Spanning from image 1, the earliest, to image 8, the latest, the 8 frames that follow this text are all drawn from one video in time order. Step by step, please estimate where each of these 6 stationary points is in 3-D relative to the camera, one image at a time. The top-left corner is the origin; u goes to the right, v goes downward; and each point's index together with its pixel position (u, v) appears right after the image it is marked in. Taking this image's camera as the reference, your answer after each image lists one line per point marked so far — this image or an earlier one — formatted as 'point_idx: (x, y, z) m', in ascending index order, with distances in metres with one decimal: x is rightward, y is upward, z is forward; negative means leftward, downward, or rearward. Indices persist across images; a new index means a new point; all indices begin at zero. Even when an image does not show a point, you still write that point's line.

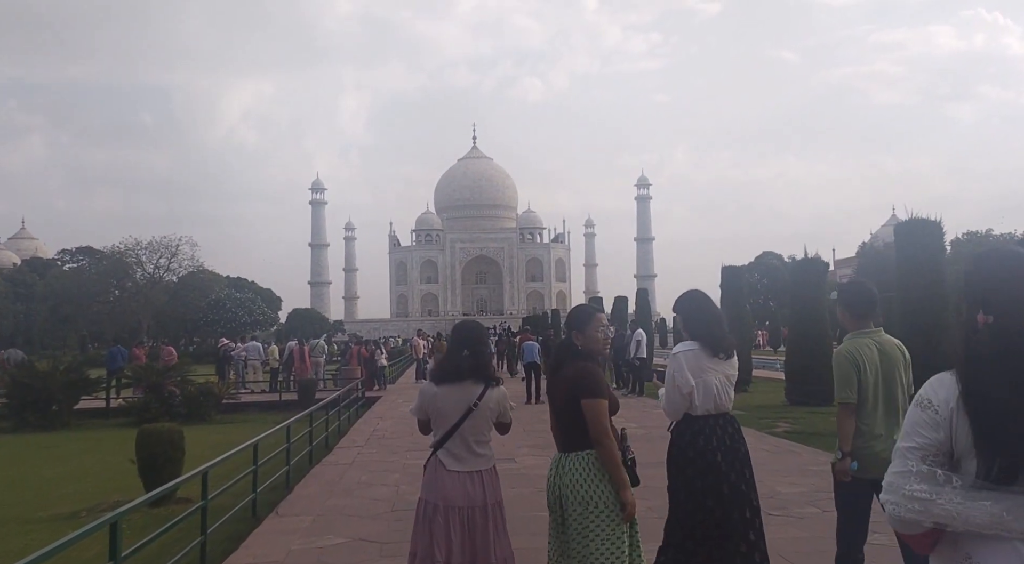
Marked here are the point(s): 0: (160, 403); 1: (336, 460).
0: (-5.6, -1.9, +13.1) m
1: (-1.6, -1.6, +7.3) m
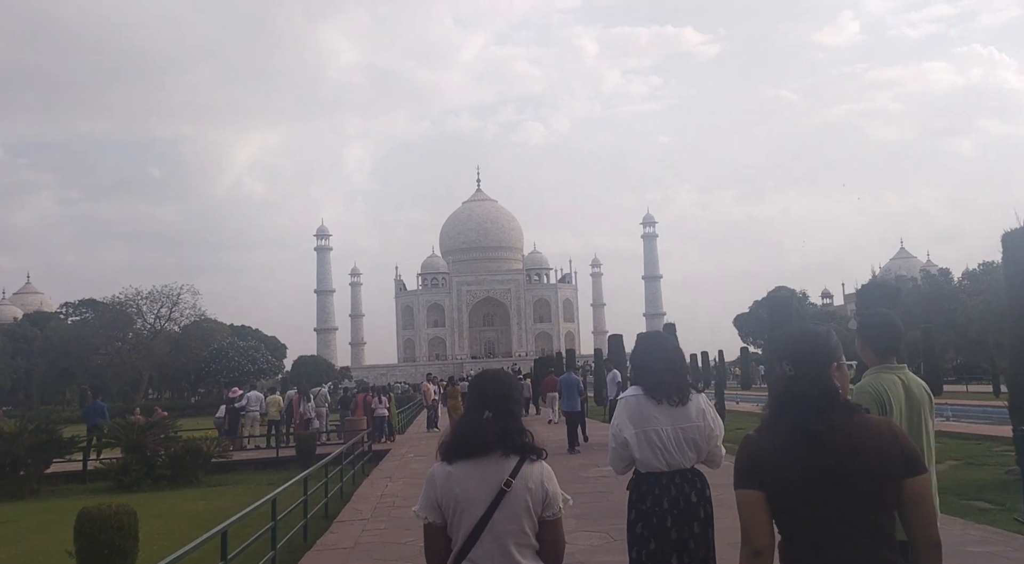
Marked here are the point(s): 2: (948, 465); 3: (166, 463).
0: (-5.2, -2.6, +11.6) m
1: (-1.3, -1.8, +5.8) m
2: (+4.4, -1.9, +8.4) m
3: (-4.9, -2.6, +11.7) m
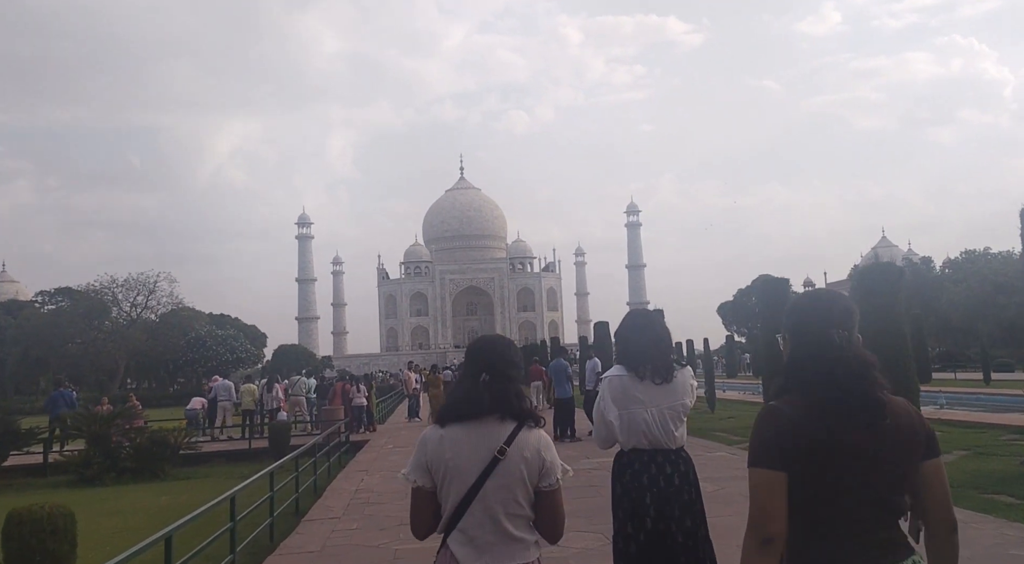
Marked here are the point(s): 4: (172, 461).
0: (-5.5, -2.3, +11.0) m
1: (-1.4, -1.7, +5.3) m
2: (+4.3, -1.7, +8.0) m
3: (-5.2, -2.4, +11.1) m
4: (-4.8, -2.5, +11.6) m
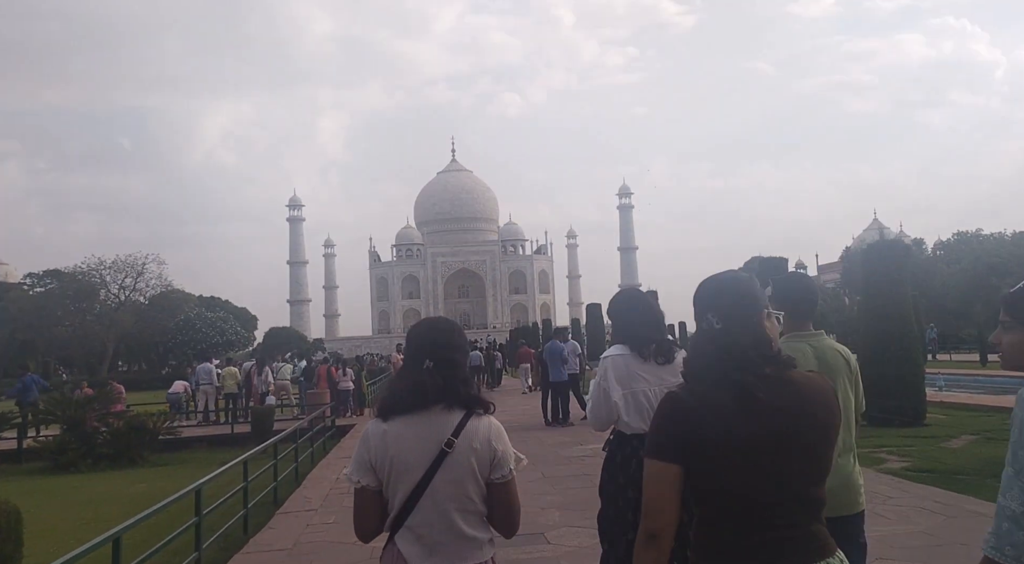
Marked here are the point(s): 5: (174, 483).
0: (-5.6, -2.1, +10.6) m
1: (-1.4, -1.5, +4.9) m
2: (+4.2, -1.5, +7.7) m
3: (-5.3, -2.1, +10.8) m
4: (-4.9, -2.3, +11.3) m
5: (-3.9, -2.3, +9.5) m
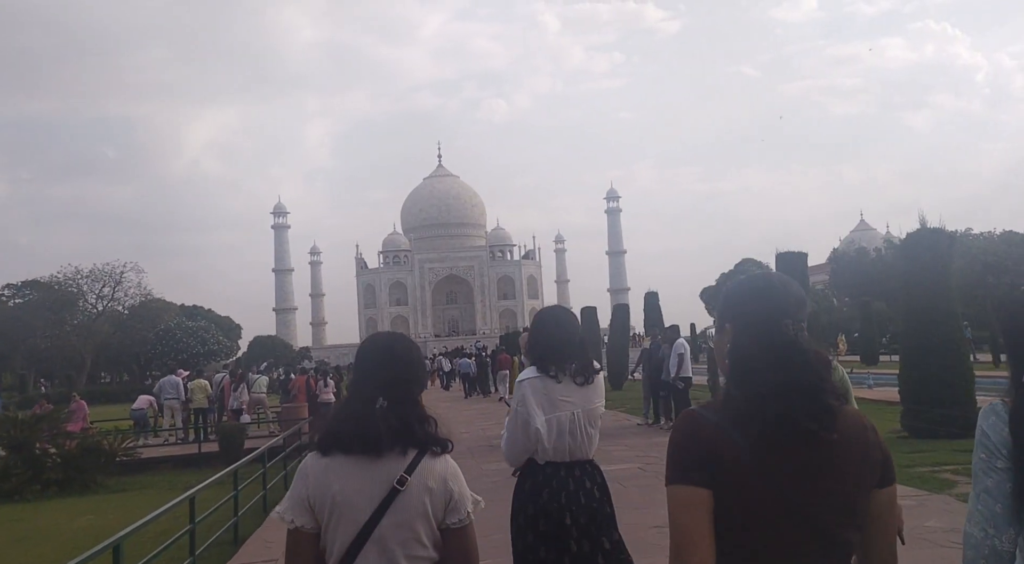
0: (-5.6, -2.1, +9.5) m
1: (-1.4, -1.5, +3.9) m
2: (+4.2, -1.4, +6.7) m
3: (-5.3, -2.1, +9.6) m
4: (-5.0, -2.3, +10.1) m
5: (-3.9, -2.4, +8.4) m
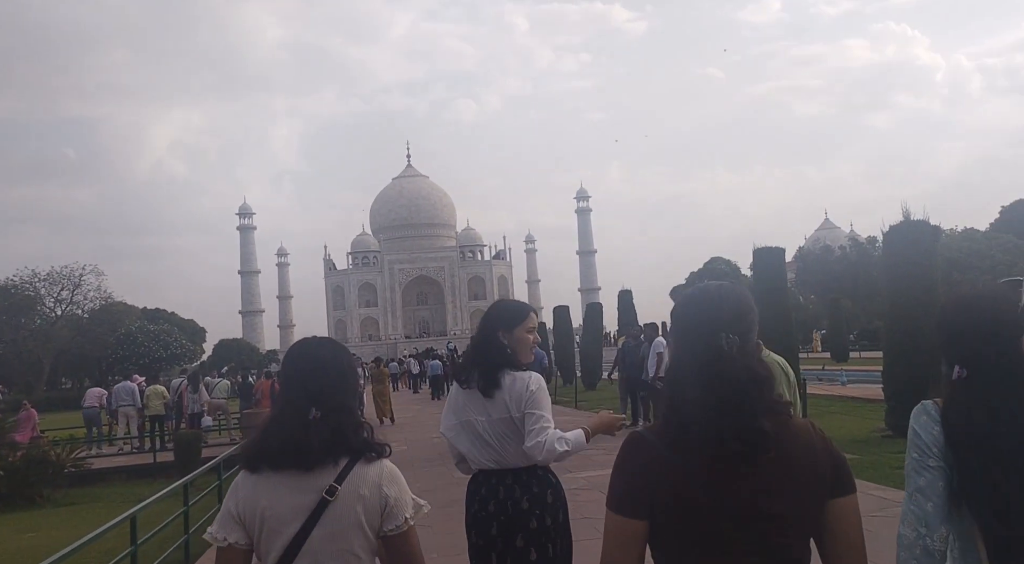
0: (-5.9, -2.1, +8.9) m
1: (-1.5, -1.5, +3.4) m
2: (+4.0, -1.3, +6.5) m
3: (-5.6, -2.2, +9.1) m
4: (-5.3, -2.3, +9.6) m
5: (-4.2, -2.4, +7.9) m
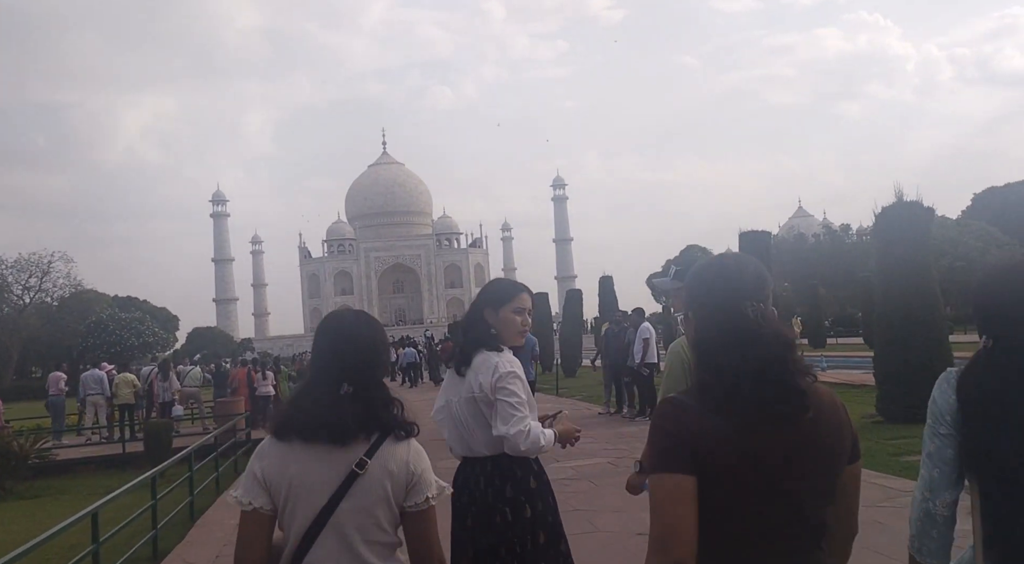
0: (-6.1, -2.0, +8.5) m
1: (-1.5, -1.4, +3.2) m
2: (+3.9, -1.2, +6.3) m
3: (-5.8, -2.0, +8.7) m
4: (-5.5, -2.1, +9.2) m
5: (-4.3, -2.2, +7.6) m
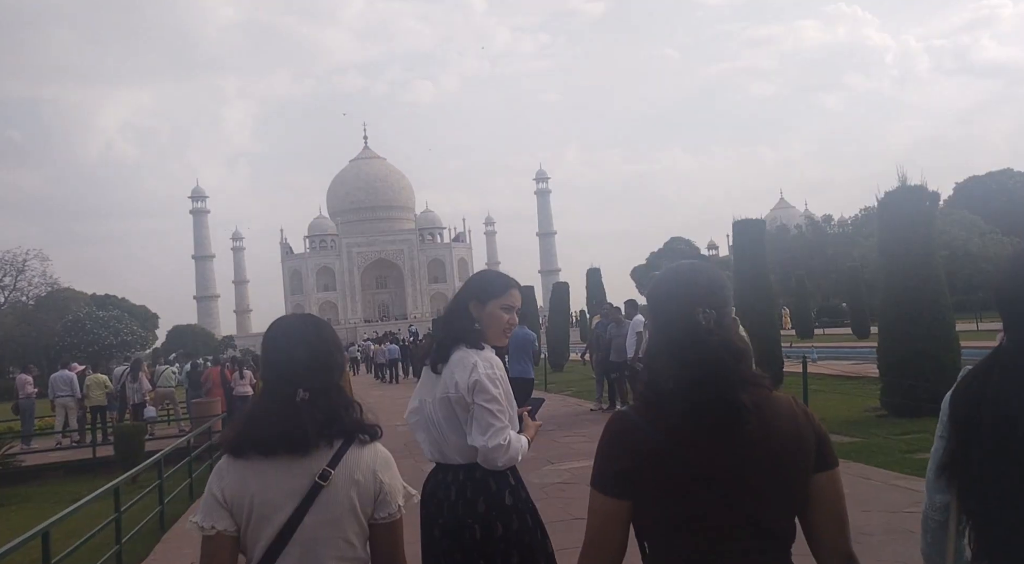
0: (-6.2, -2.0, +8.0) m
1: (-1.5, -1.4, +2.8) m
2: (+3.8, -1.1, +6.0) m
3: (-5.9, -2.0, +8.2) m
4: (-5.6, -2.1, +8.7) m
5: (-4.4, -2.2, +7.1) m
